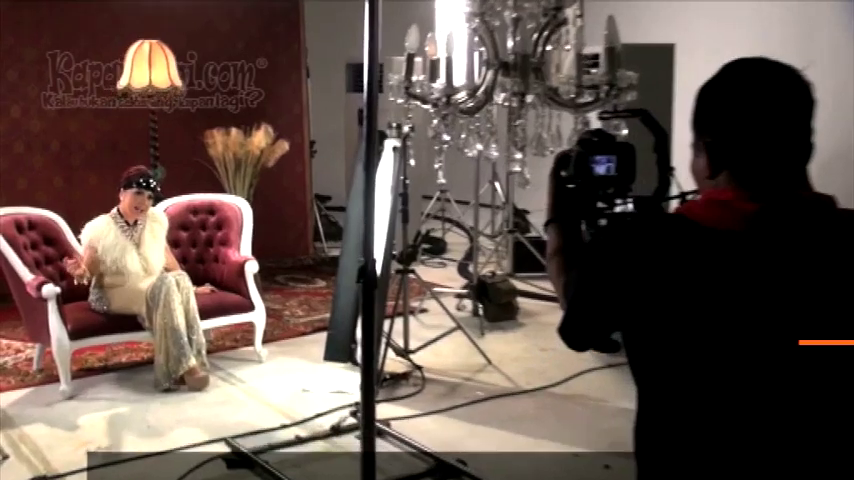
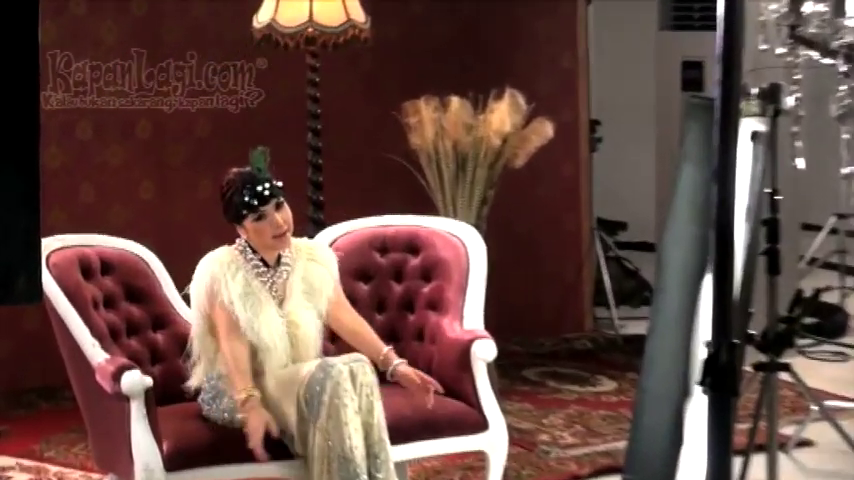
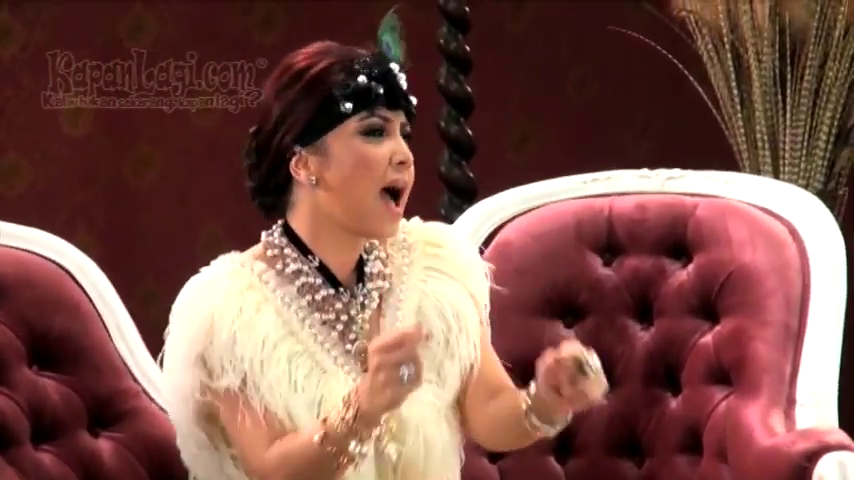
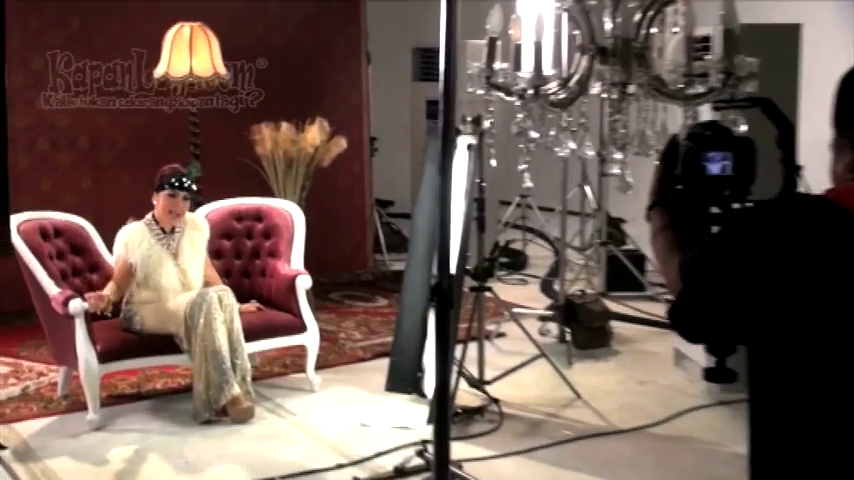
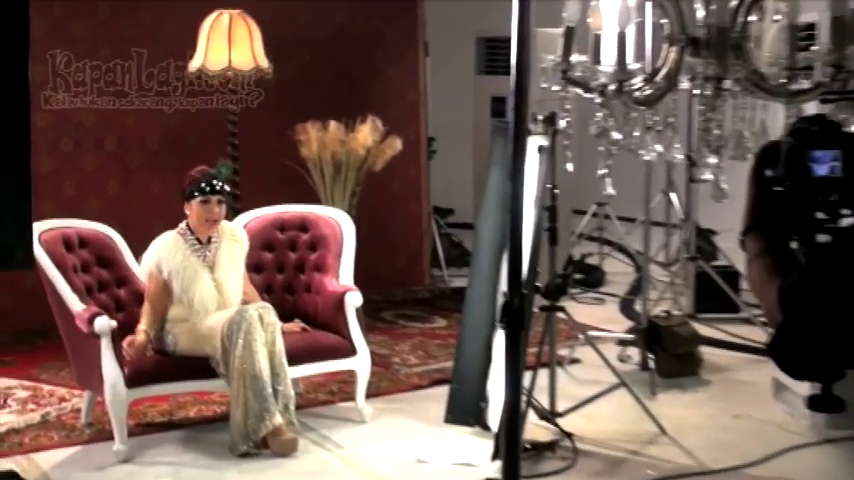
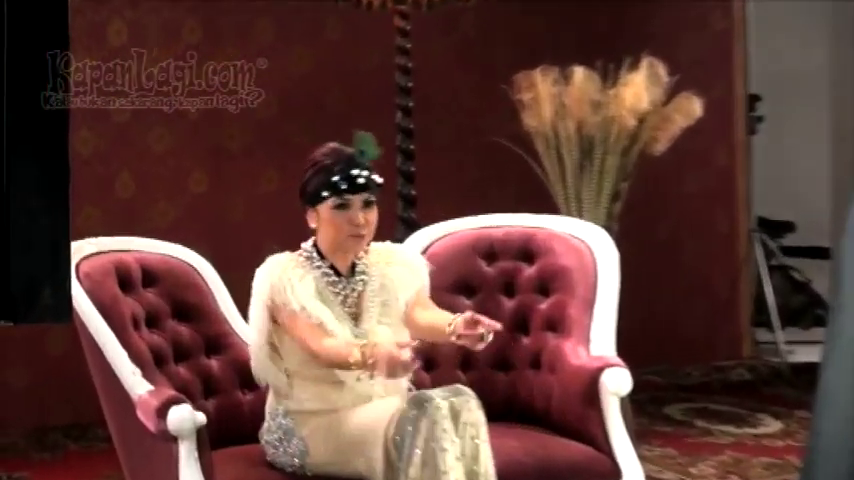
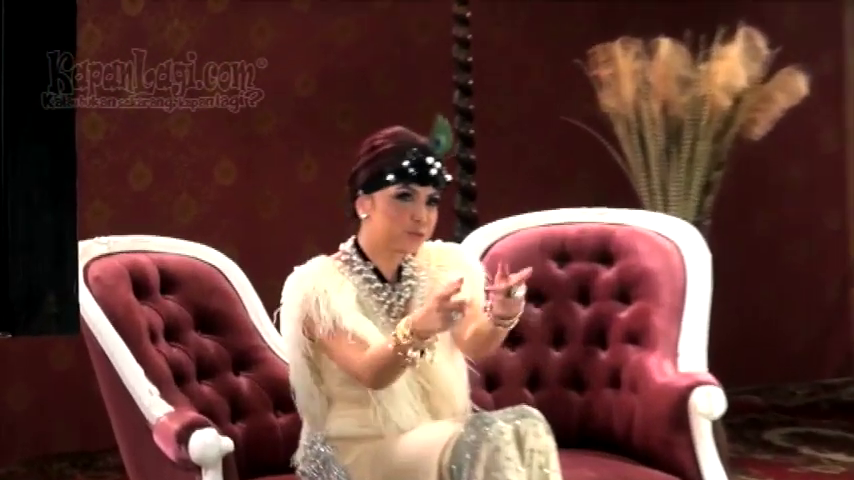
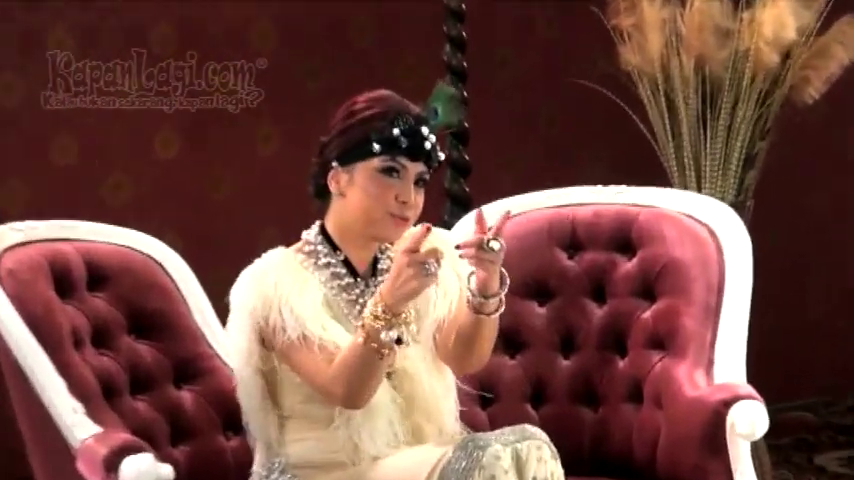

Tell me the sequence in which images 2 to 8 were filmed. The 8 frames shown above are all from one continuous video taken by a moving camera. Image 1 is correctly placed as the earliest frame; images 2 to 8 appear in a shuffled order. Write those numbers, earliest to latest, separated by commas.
4, 5, 2, 6, 7, 8, 3
